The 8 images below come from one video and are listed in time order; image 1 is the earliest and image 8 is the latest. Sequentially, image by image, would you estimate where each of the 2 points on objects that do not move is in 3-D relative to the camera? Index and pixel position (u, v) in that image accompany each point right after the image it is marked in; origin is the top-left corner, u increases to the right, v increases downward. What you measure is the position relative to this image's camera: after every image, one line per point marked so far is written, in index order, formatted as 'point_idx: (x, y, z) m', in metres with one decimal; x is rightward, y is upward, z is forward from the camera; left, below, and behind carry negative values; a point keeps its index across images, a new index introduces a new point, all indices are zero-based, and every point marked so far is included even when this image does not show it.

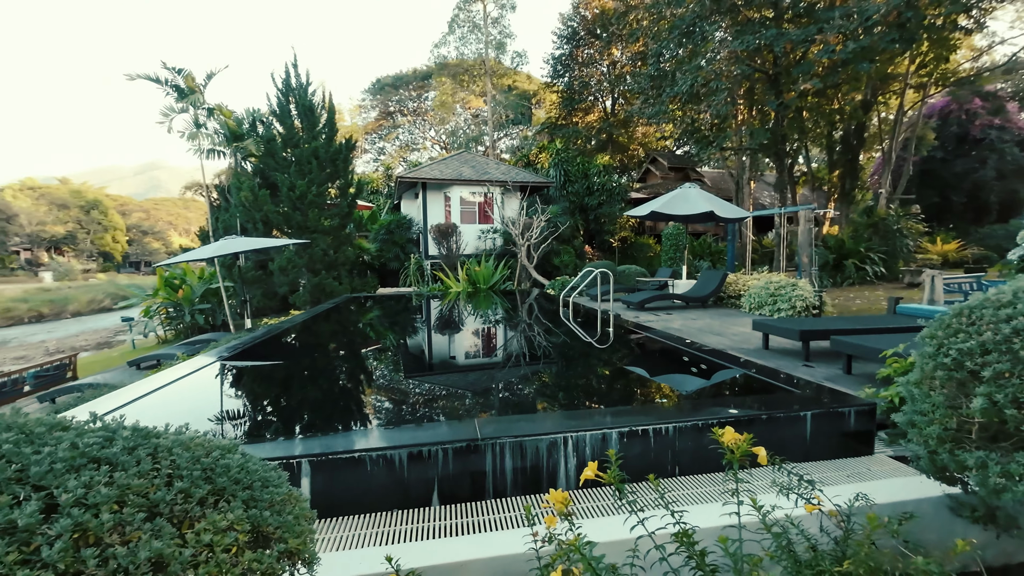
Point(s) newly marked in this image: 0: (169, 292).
0: (-9.9, -0.1, +12.5) m
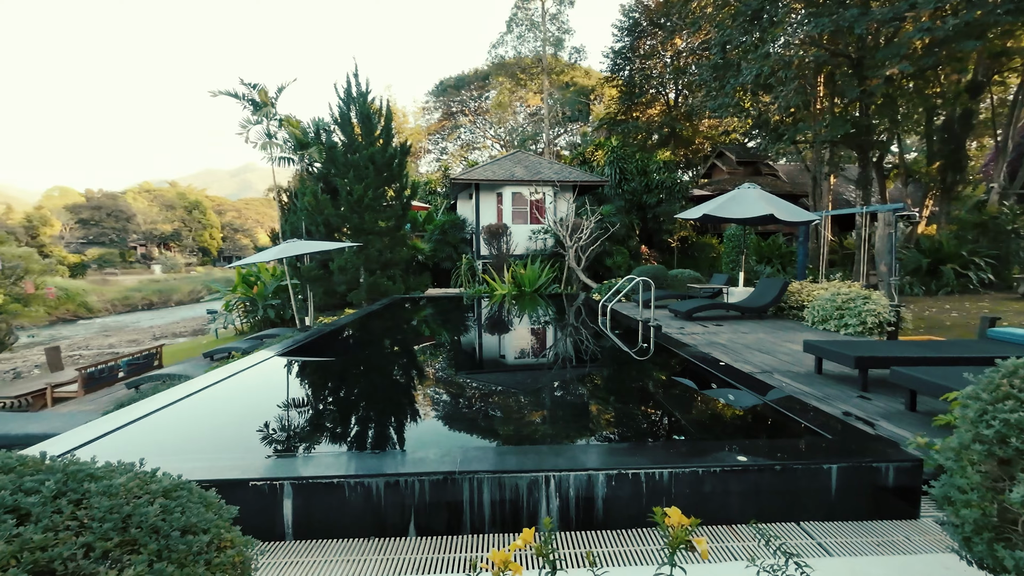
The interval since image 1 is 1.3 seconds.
0: (-8.5, 0.0, +13.7) m
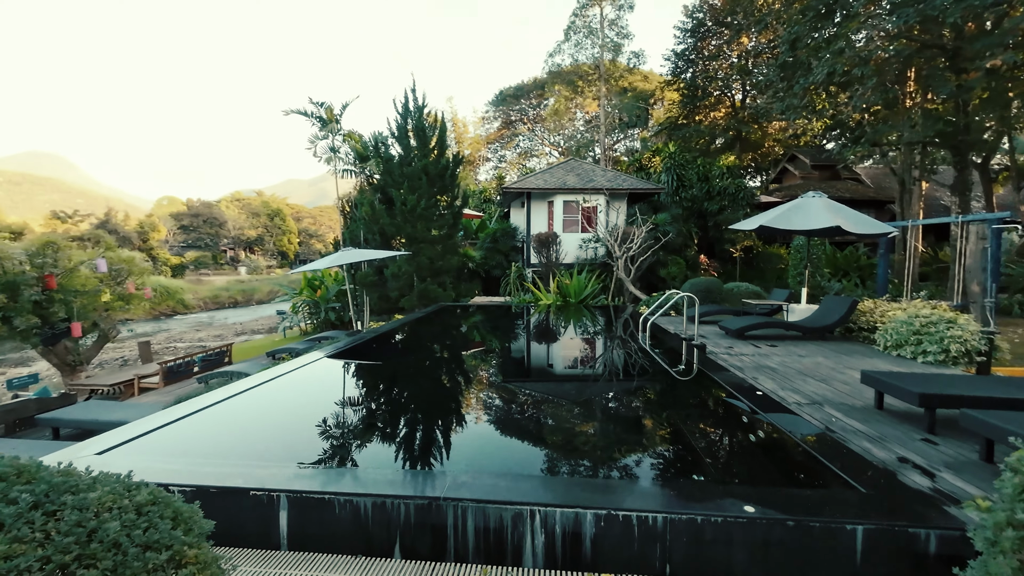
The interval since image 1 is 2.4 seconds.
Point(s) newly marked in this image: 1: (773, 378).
0: (-6.9, -0.1, +14.7) m
1: (+2.9, -1.0, +4.8) m
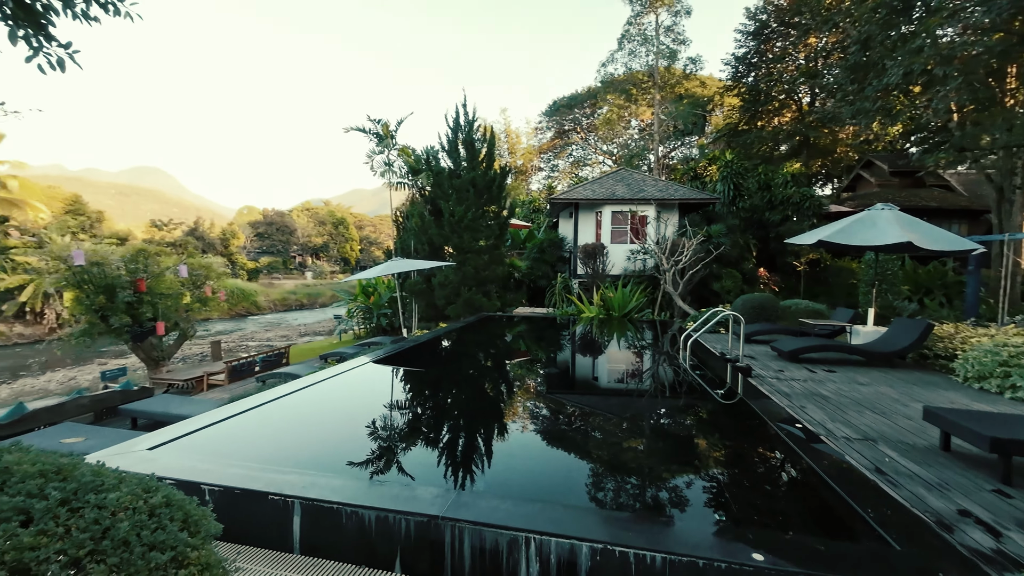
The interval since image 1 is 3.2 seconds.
0: (-5.3, -0.4, +15.5) m
1: (+3.2, -1.2, +4.5) m
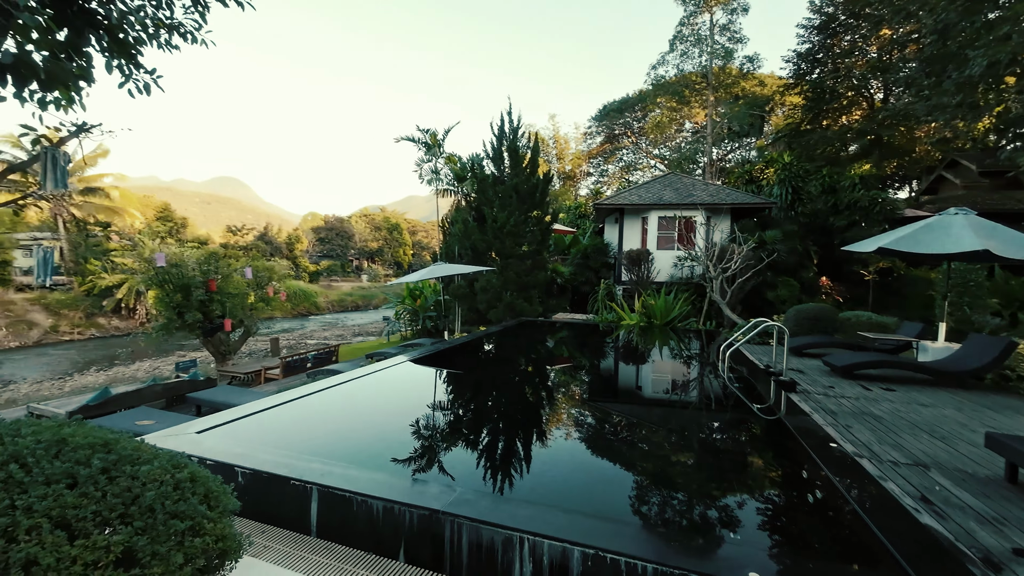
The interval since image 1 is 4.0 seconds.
0: (-3.8, -0.5, +16.0) m
1: (+3.5, -1.3, +4.1) m
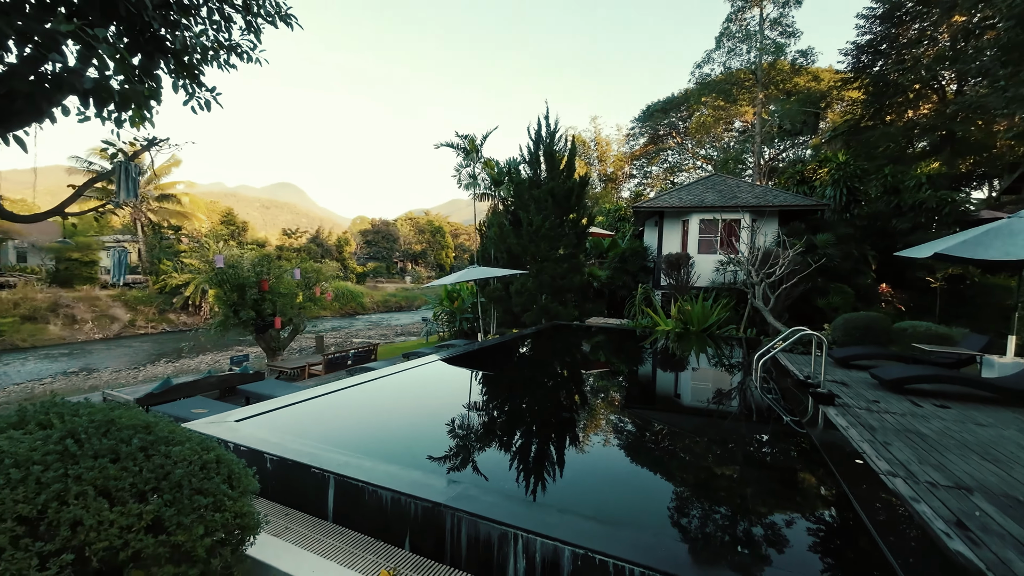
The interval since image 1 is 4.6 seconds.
0: (-2.4, -0.6, +16.4) m
1: (+3.6, -1.4, +3.9) m
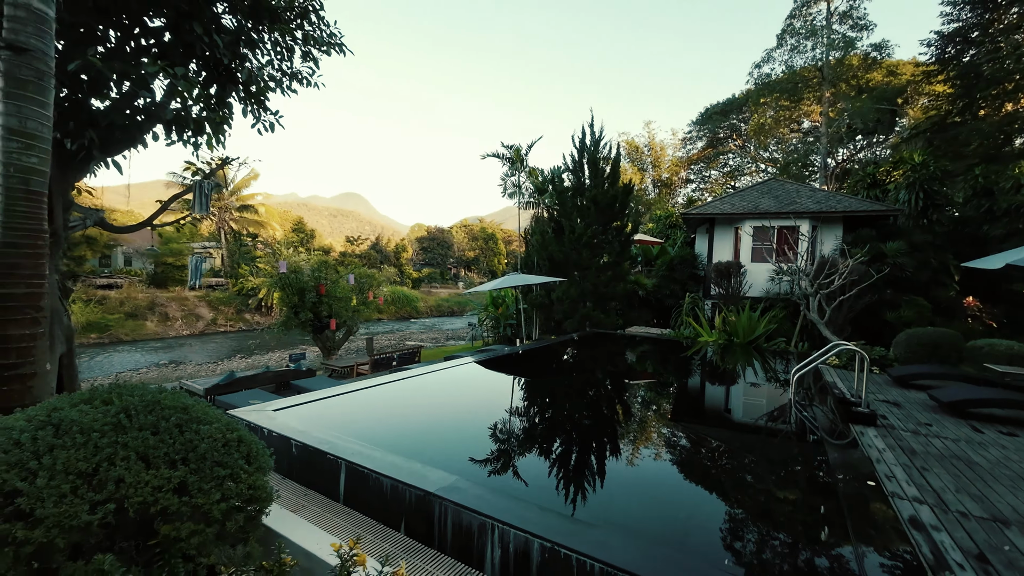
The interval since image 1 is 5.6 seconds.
0: (-0.8, -0.8, +16.8) m
1: (+3.7, -1.5, +3.6) m
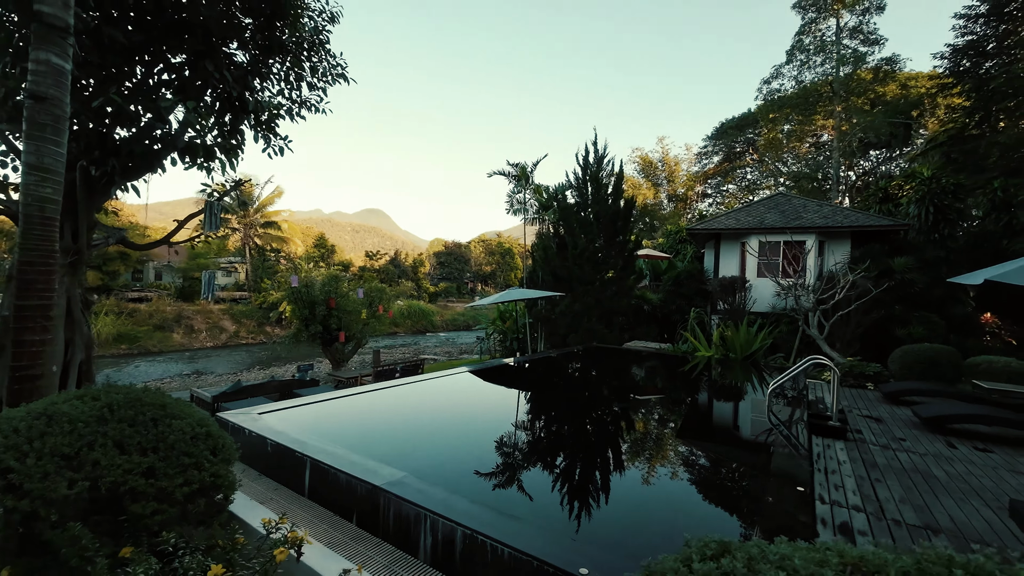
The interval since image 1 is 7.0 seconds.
0: (-0.5, -1.4, +17.0) m
1: (+3.4, -1.7, +3.6) m
